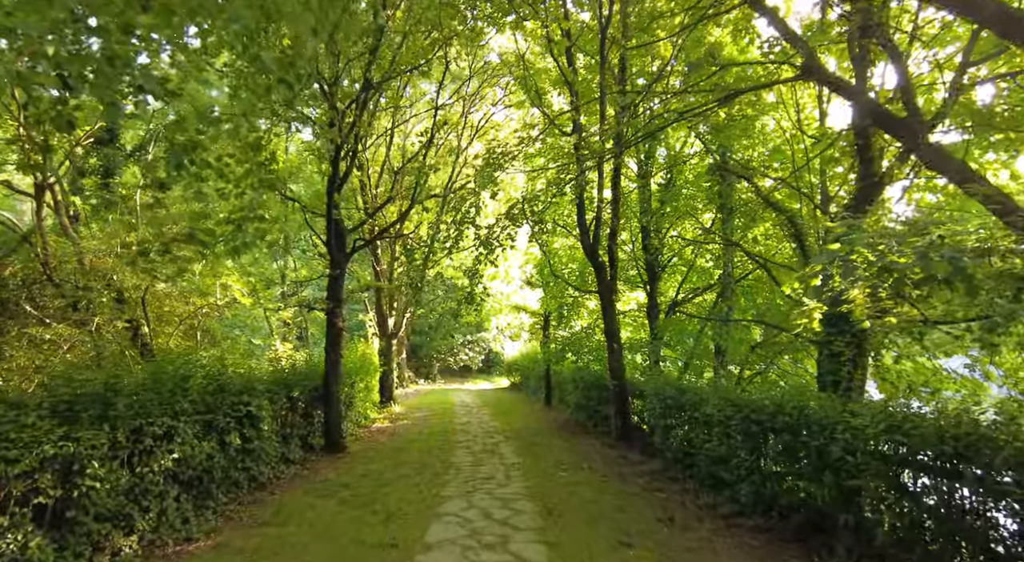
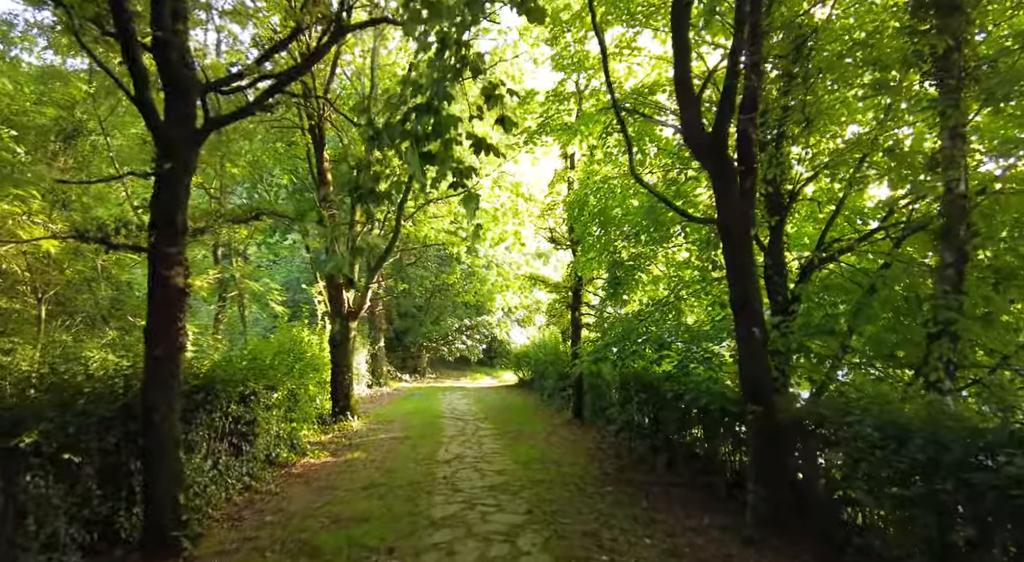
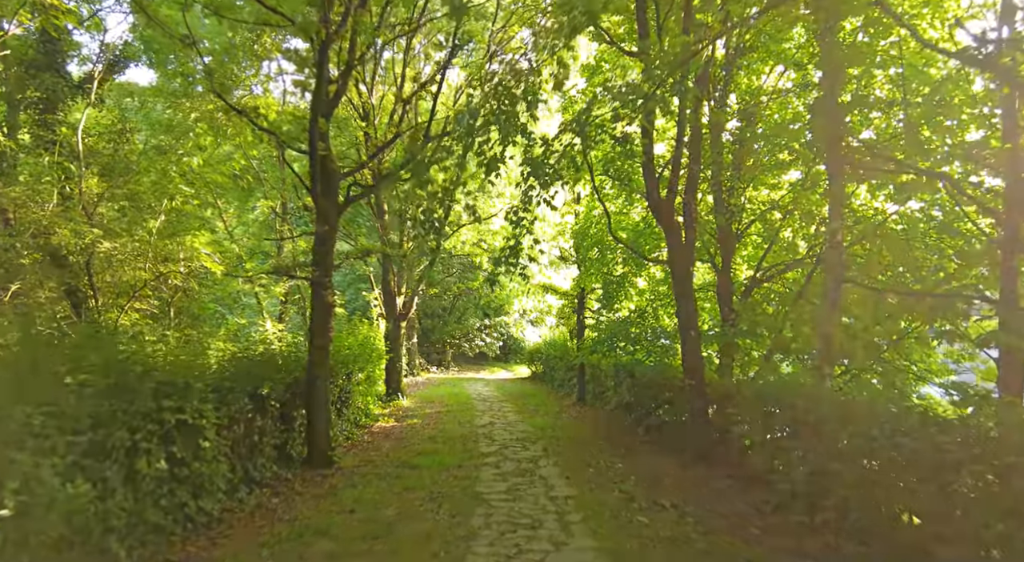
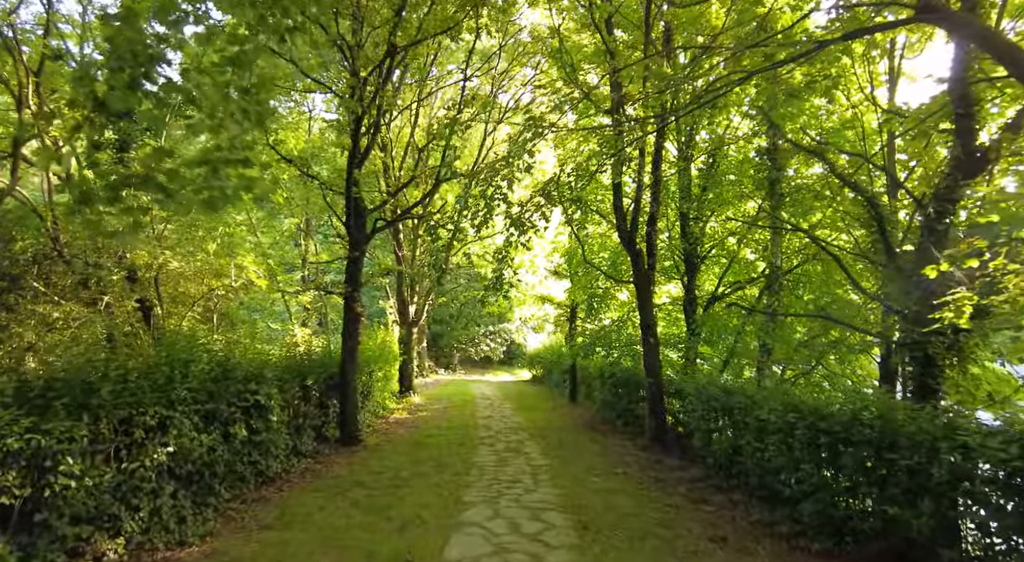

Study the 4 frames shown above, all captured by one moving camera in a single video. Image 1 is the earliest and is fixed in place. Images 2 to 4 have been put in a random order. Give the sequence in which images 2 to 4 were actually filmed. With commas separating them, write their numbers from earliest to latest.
4, 3, 2
